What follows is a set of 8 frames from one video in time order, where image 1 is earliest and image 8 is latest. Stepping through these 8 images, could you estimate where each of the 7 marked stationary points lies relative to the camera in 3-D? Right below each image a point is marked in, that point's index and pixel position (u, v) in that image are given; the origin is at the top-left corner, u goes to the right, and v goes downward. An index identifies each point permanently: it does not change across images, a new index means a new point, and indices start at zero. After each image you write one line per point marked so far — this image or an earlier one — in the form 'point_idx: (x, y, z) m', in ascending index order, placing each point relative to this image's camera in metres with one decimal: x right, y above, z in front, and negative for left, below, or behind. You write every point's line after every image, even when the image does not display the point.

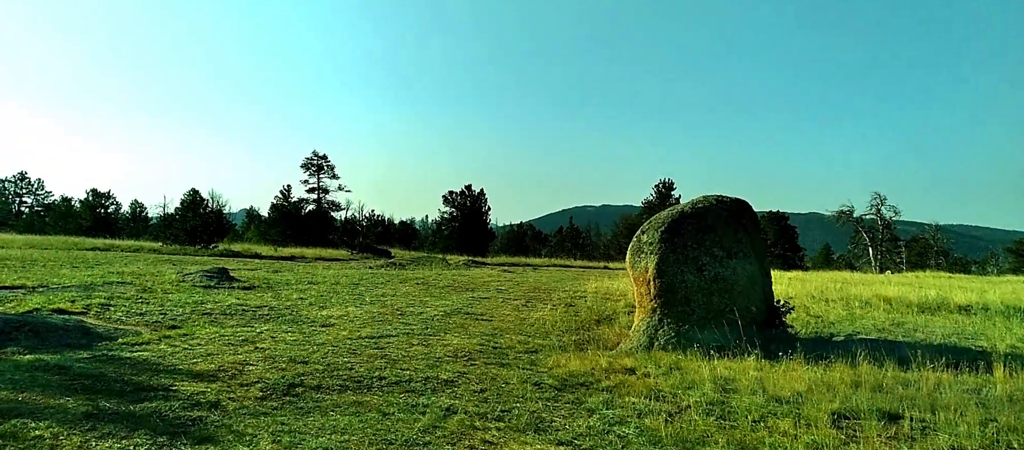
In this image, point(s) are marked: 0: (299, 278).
0: (-5.1, -1.3, +15.8) m
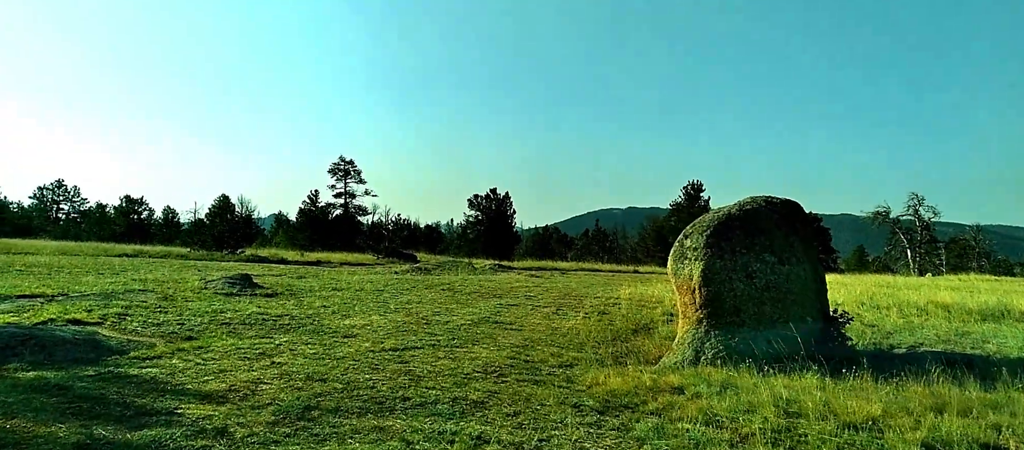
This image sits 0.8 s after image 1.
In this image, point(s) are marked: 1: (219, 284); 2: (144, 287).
0: (-4.4, -1.4, +15.5) m
1: (-6.0, -1.2, +13.5) m
2: (-7.1, -1.2, +12.8) m
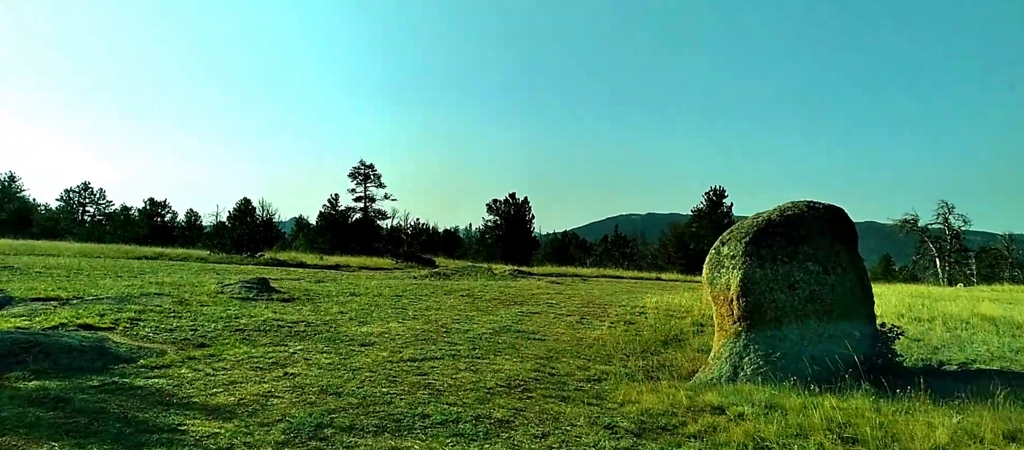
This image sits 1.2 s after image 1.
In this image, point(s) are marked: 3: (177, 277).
0: (-3.9, -1.5, +15.2) m
1: (-5.6, -1.3, +13.3) m
2: (-6.7, -1.3, +12.6) m
3: (-8.1, -1.3, +16.0) m
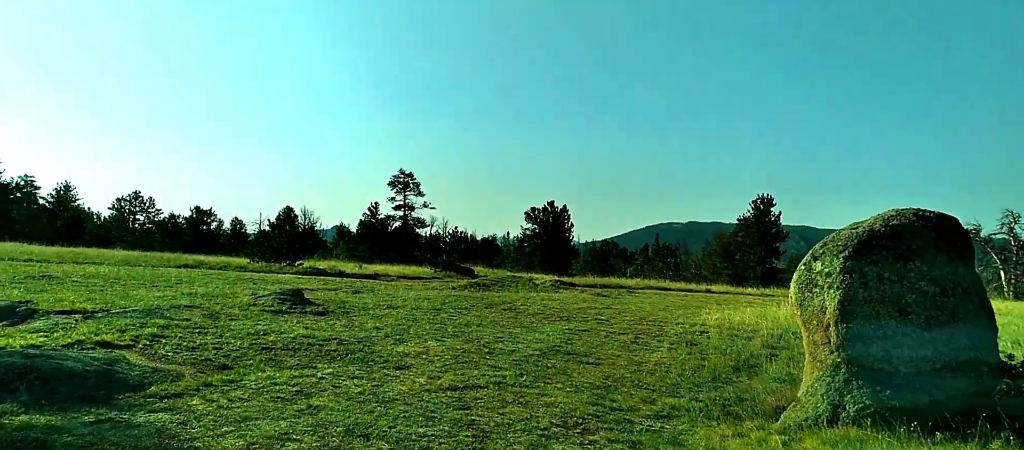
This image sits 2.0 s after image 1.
0: (-2.9, -1.7, +14.6) m
1: (-4.7, -1.4, +12.7) m
2: (-5.9, -1.4, +12.1) m
3: (-7.1, -1.5, +15.6) m
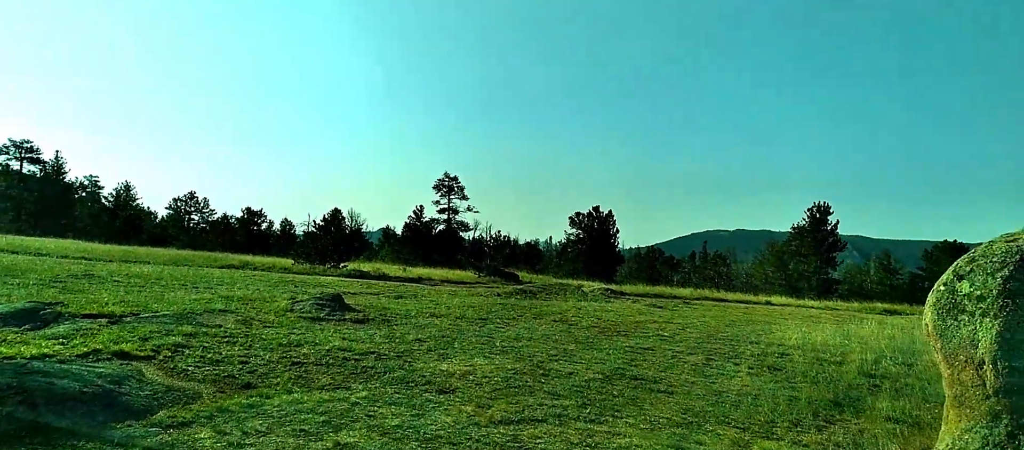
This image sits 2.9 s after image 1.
0: (-1.9, -1.7, +13.8) m
1: (-3.8, -1.5, +12.1) m
2: (-5.0, -1.4, +11.5) m
3: (-6.0, -1.5, +15.1) m
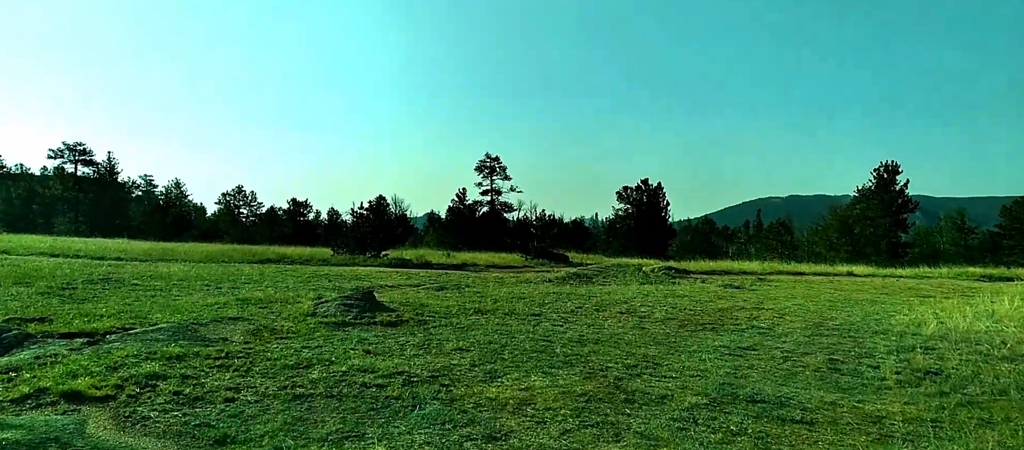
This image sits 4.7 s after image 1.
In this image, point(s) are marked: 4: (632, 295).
0: (-0.8, -1.4, +12.0) m
1: (-2.8, -1.3, +10.4) m
2: (-4.1, -1.3, +9.9) m
3: (-4.8, -1.3, +13.6) m
4: (+2.4, -1.4, +13.2) m
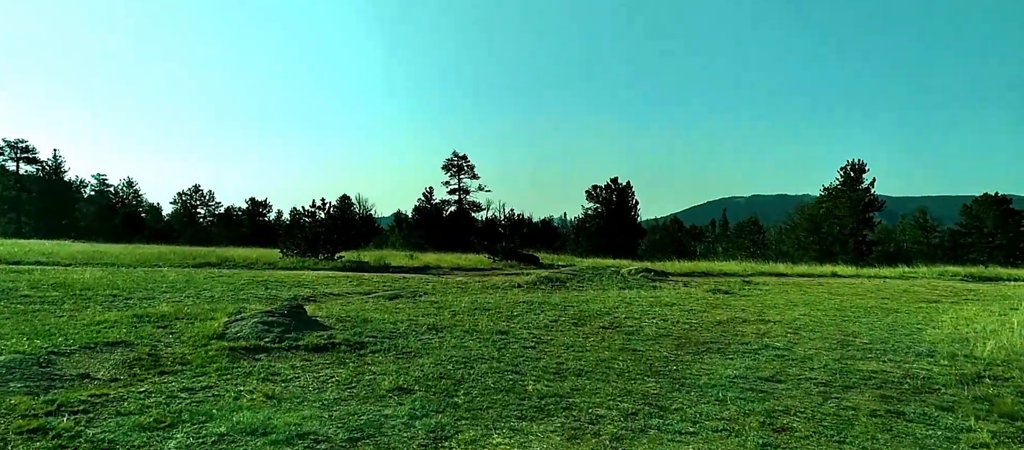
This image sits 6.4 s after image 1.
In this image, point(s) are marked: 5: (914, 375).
0: (-1.4, -1.4, +10.1) m
1: (-3.3, -1.3, +8.4) m
2: (-4.6, -1.3, +7.8) m
3: (-5.5, -1.3, +11.5) m
4: (+1.8, -1.4, +11.5) m
5: (+3.9, -1.3, +6.3) m
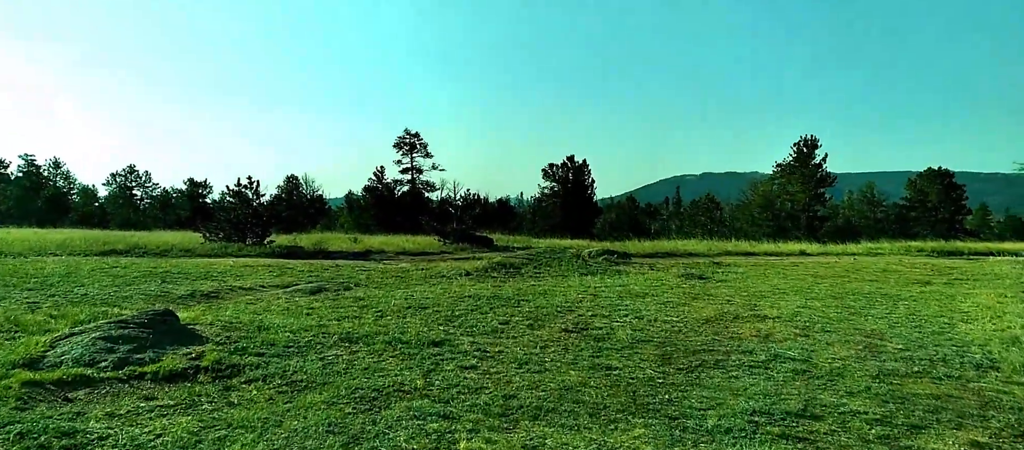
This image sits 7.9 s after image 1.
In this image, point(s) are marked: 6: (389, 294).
0: (-2.2, -1.1, +8.0) m
1: (-4.0, -1.1, +6.2) m
2: (-5.2, -1.1, +5.5) m
3: (-6.3, -1.0, +9.1) m
4: (+0.9, -1.0, +9.6) m
5: (+3.4, -1.1, +4.5) m
6: (-2.0, -1.1, +10.3) m
